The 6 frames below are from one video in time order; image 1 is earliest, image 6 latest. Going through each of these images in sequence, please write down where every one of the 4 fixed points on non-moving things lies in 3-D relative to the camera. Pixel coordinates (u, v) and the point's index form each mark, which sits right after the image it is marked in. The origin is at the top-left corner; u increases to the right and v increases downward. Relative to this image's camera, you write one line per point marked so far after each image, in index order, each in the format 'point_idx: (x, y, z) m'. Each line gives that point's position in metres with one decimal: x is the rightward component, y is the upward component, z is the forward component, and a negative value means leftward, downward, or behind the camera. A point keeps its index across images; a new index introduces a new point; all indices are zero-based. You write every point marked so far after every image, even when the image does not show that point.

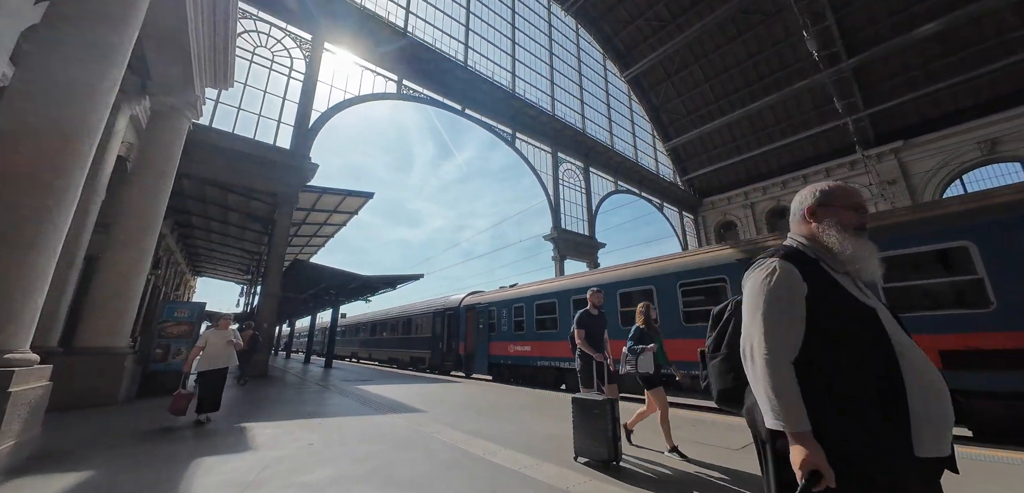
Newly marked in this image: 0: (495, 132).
0: (-0.9, +5.8, +18.6) m
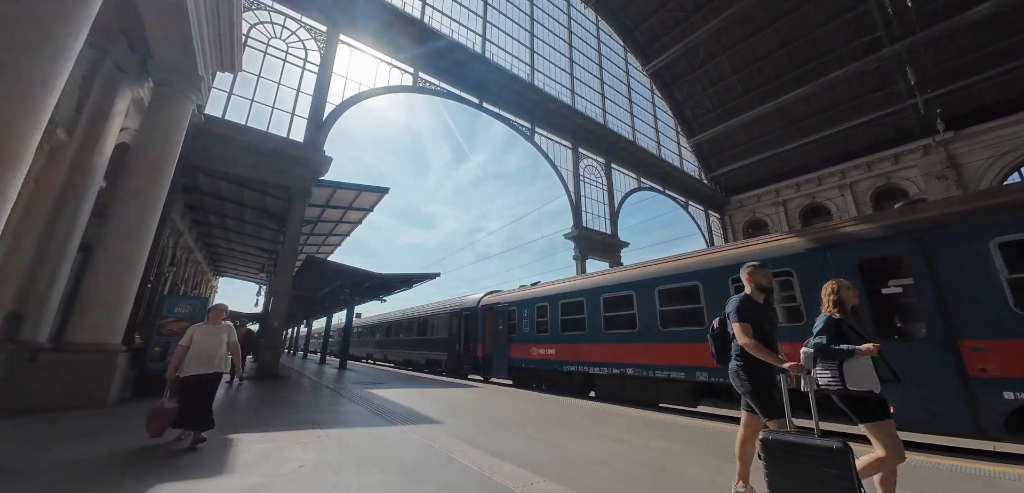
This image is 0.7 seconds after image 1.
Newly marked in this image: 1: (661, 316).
0: (0.0, +5.9, +18.0) m
1: (+2.8, -1.3, +6.8) m
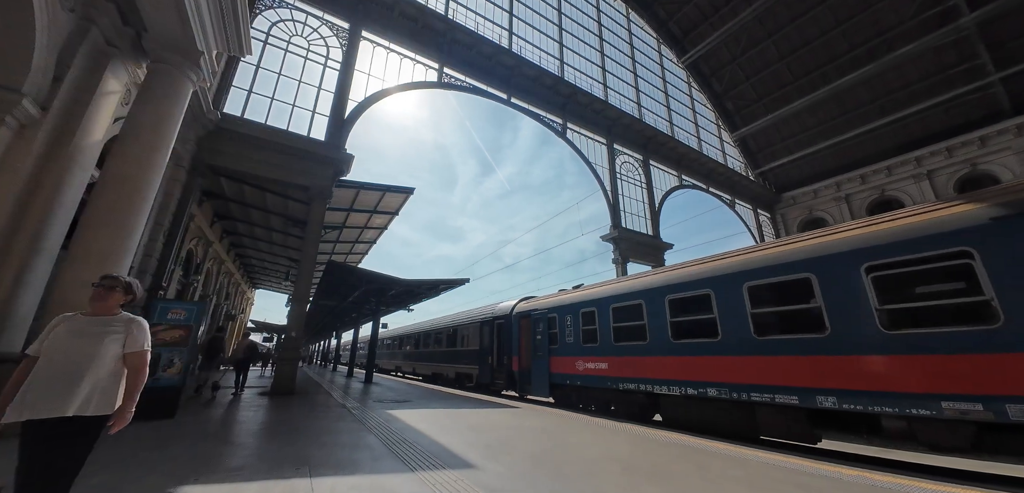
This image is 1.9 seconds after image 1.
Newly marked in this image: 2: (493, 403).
0: (+1.4, +5.7, +16.9) m
1: (+3.5, -1.1, +5.3) m
2: (-0.4, -3.4, +8.0) m
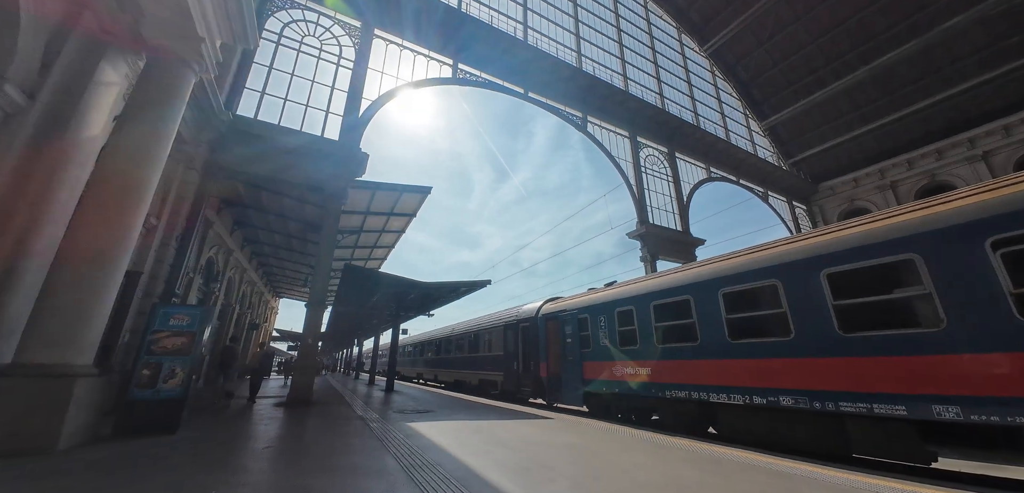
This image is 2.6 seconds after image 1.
0: (+2.2, +5.7, +16.2) m
1: (+3.9, -0.8, +4.4) m
2: (+0.2, -3.3, +7.3) m
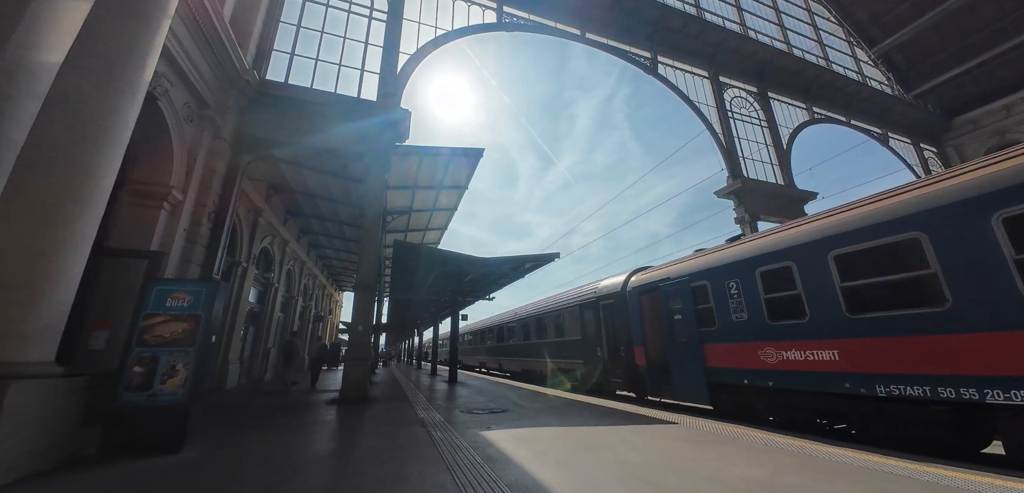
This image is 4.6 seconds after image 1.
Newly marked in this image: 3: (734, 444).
0: (+4.3, +7.0, +13.7) m
1: (+4.8, +0.1, +2.1) m
2: (+1.7, -2.5, +5.5) m
3: (+2.4, -2.2, +4.1) m
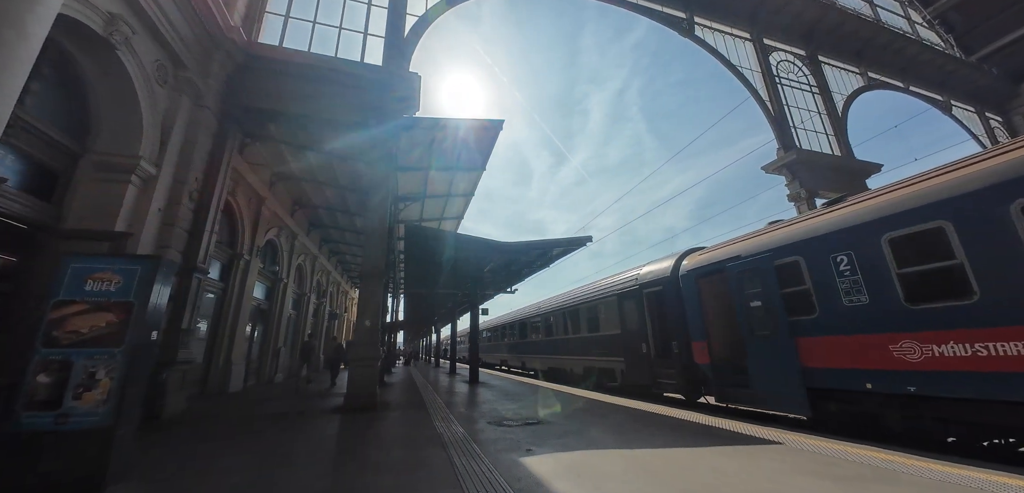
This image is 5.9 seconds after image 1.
0: (+4.9, +7.5, +12.3) m
1: (+5.1, +0.6, +0.7) m
2: (+2.2, -2.1, +4.2) m
3: (+2.9, -1.8, +2.8) m
